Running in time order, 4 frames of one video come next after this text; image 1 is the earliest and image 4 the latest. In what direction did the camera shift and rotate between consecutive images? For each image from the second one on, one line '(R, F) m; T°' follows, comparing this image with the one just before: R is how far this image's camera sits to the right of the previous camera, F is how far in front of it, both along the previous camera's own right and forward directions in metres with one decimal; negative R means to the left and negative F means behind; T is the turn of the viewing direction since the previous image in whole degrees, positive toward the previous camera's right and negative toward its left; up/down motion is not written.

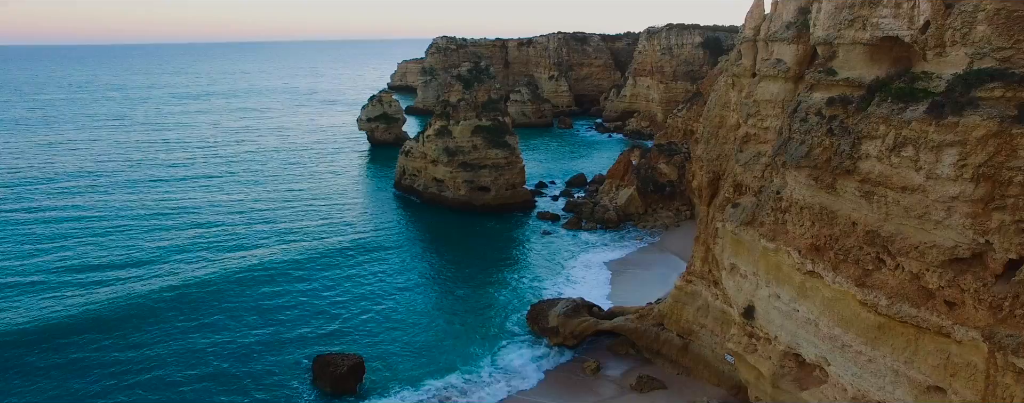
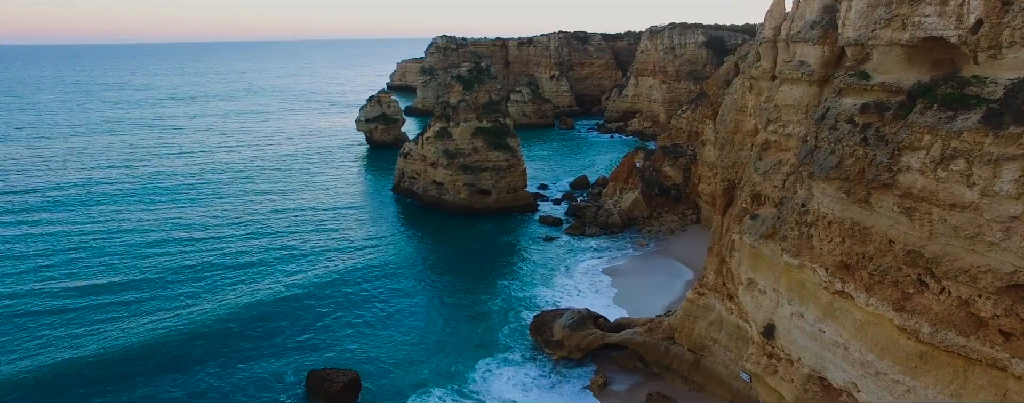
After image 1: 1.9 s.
(-0.1, +1.0) m; 0°
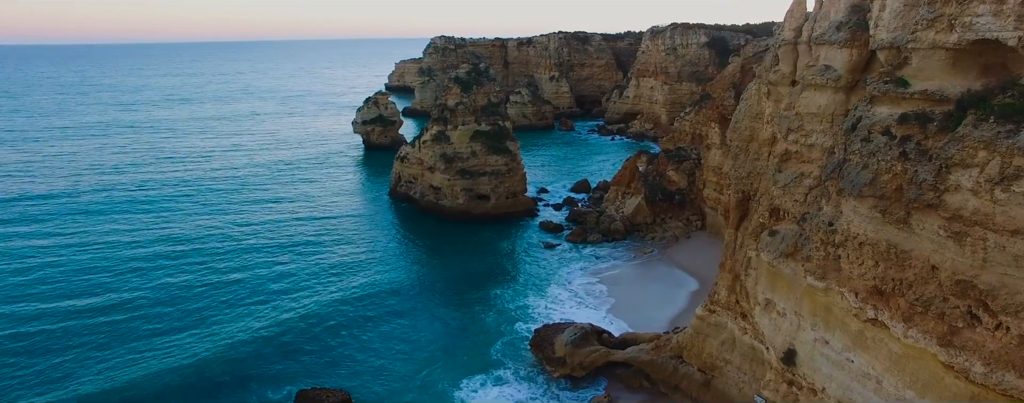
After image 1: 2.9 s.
(0.0, +1.1) m; 0°
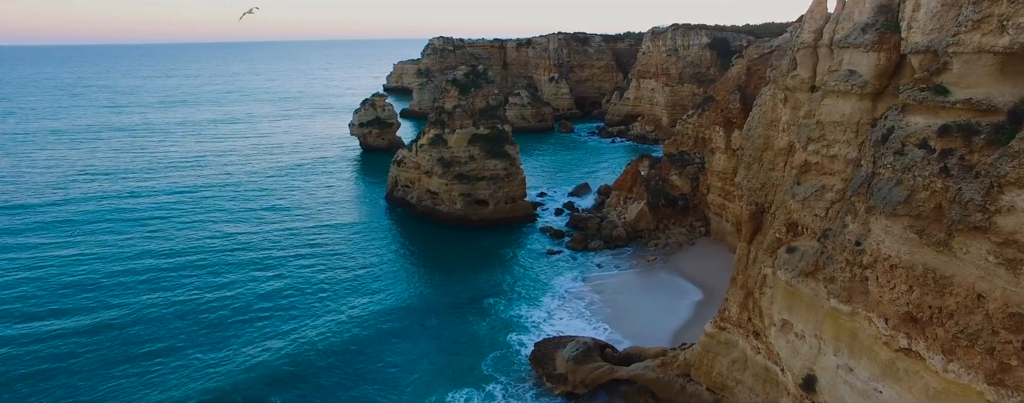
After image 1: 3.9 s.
(0.0, +0.9) m; 0°
